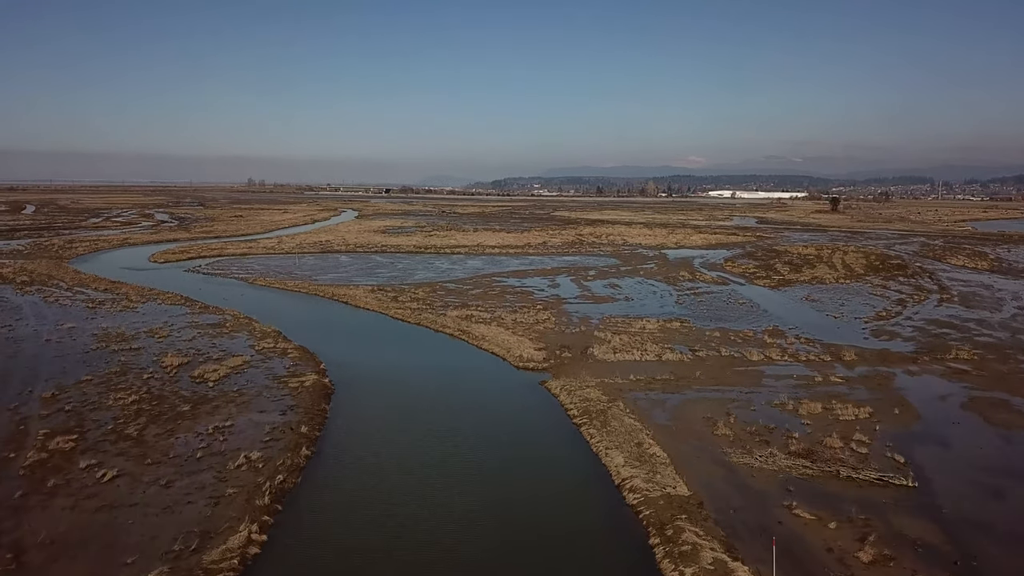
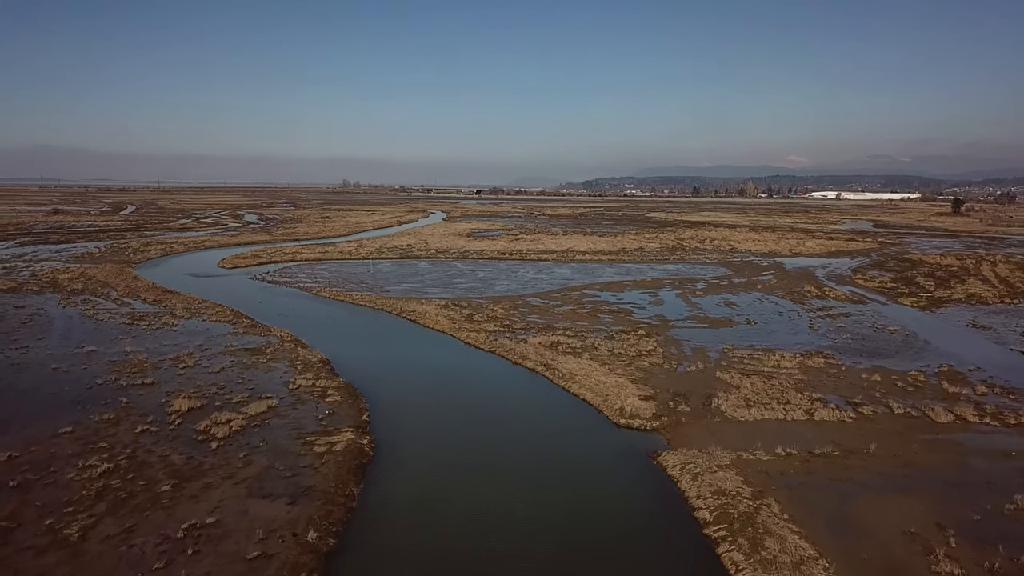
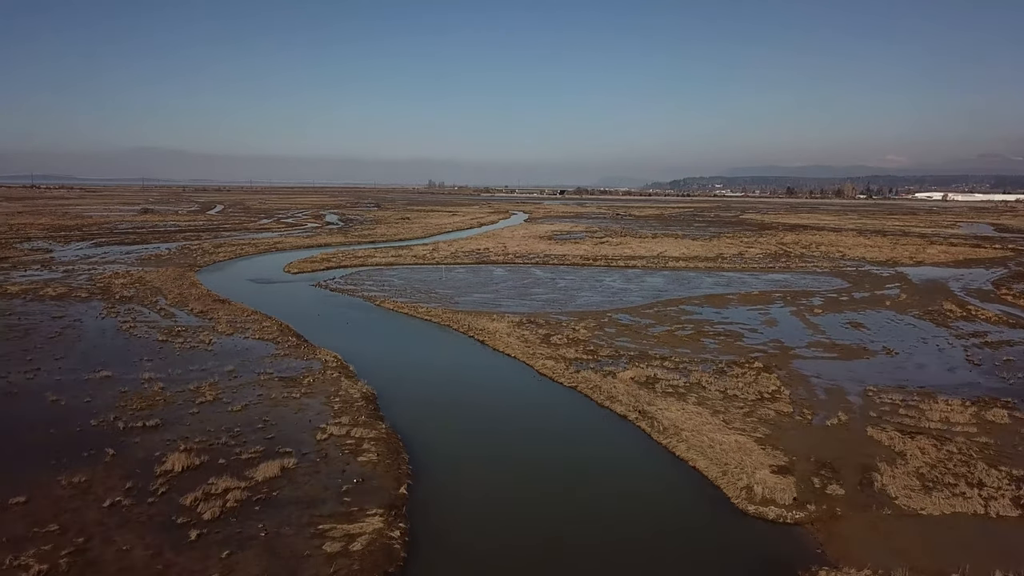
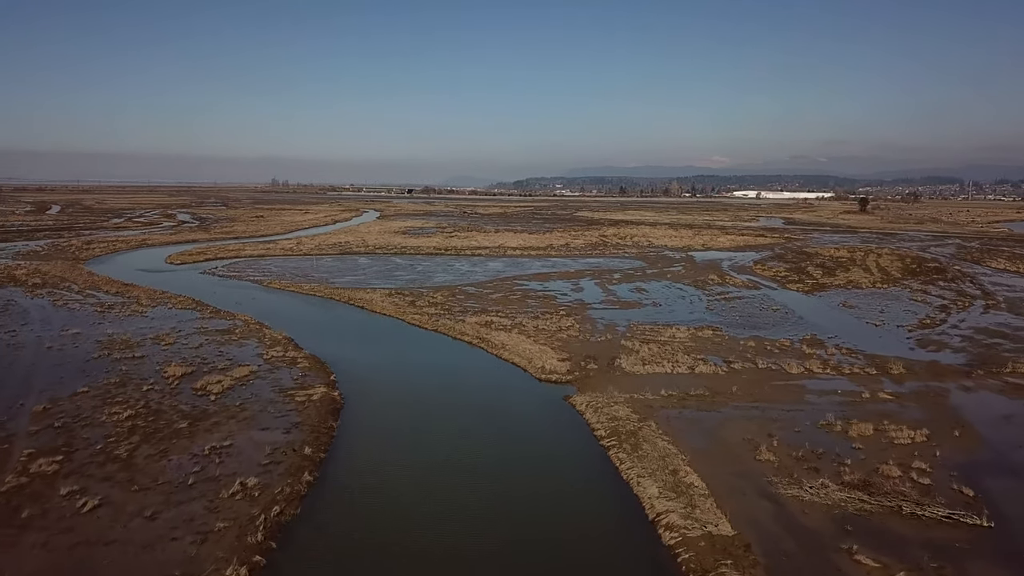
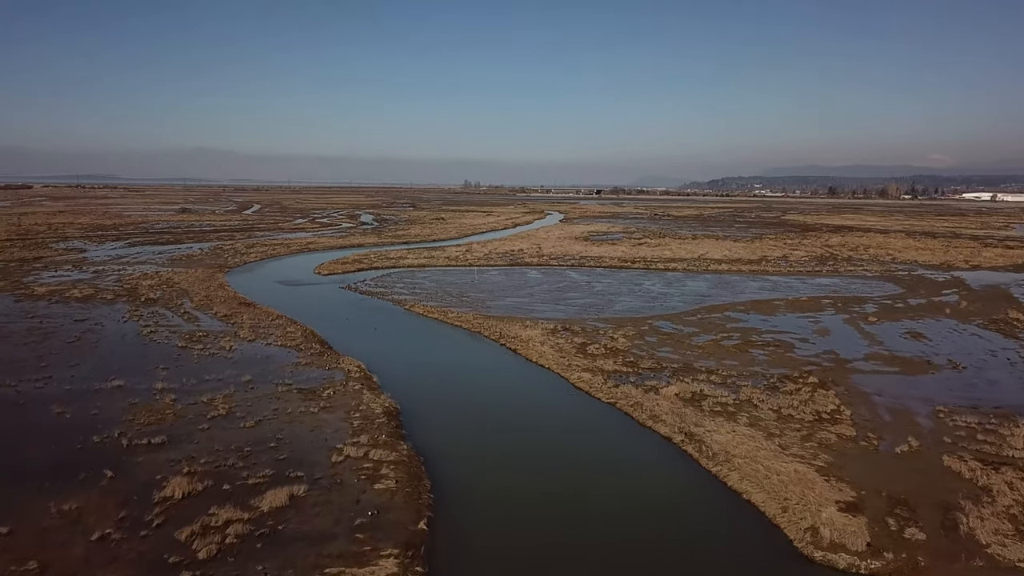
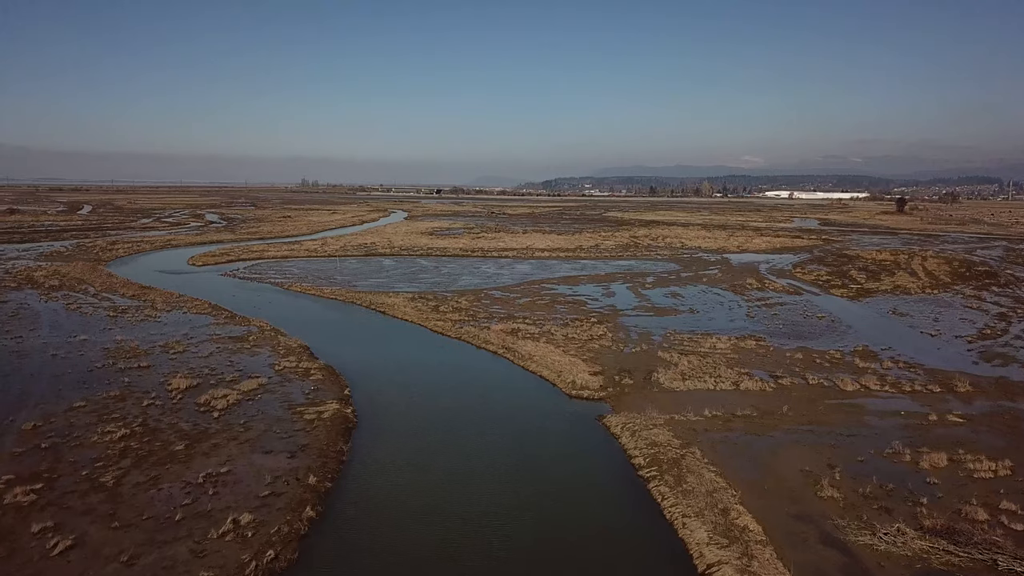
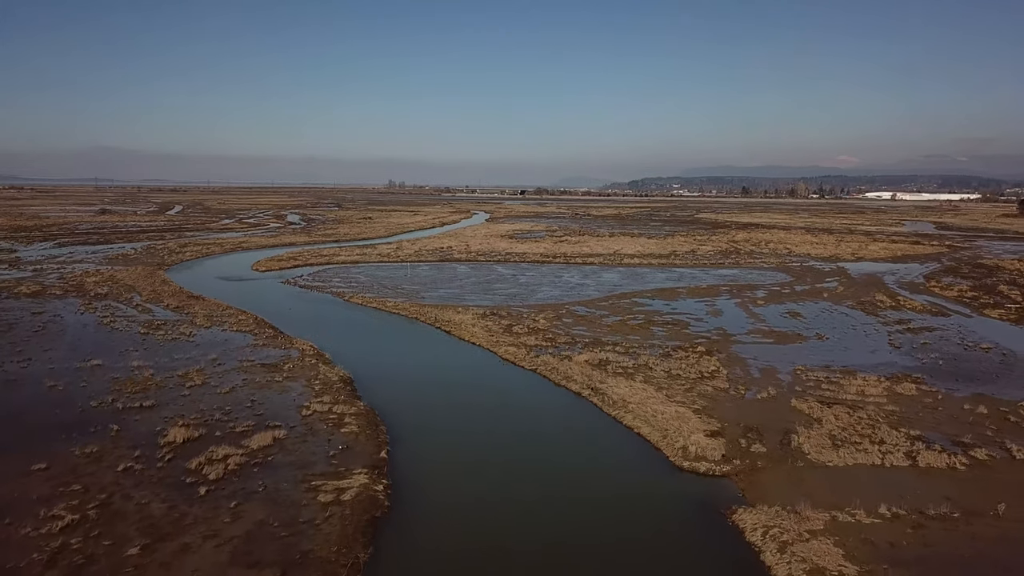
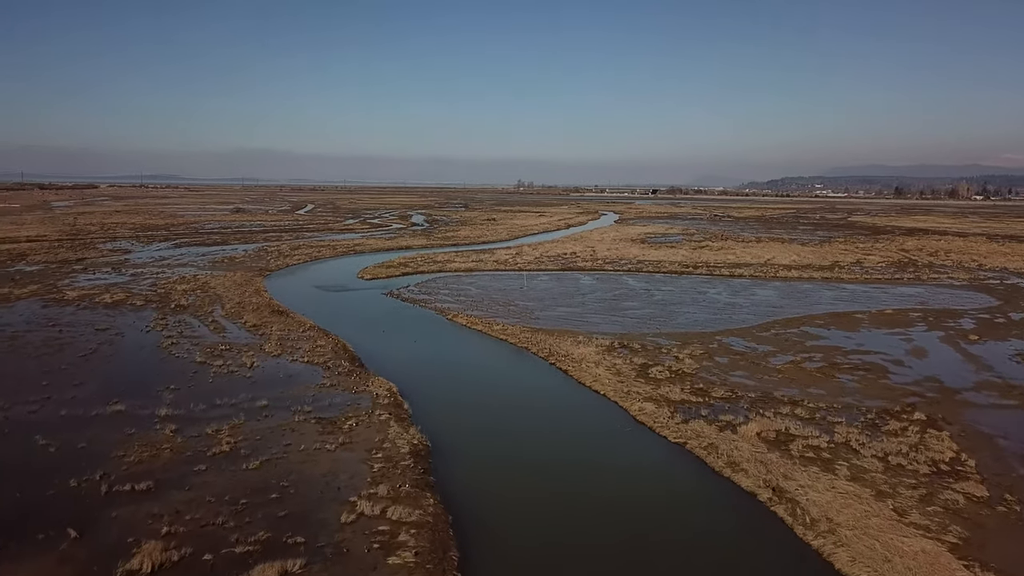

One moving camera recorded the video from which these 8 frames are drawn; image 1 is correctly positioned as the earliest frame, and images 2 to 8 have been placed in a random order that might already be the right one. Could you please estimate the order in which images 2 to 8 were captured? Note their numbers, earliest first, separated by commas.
4, 6, 2, 7, 3, 5, 8
